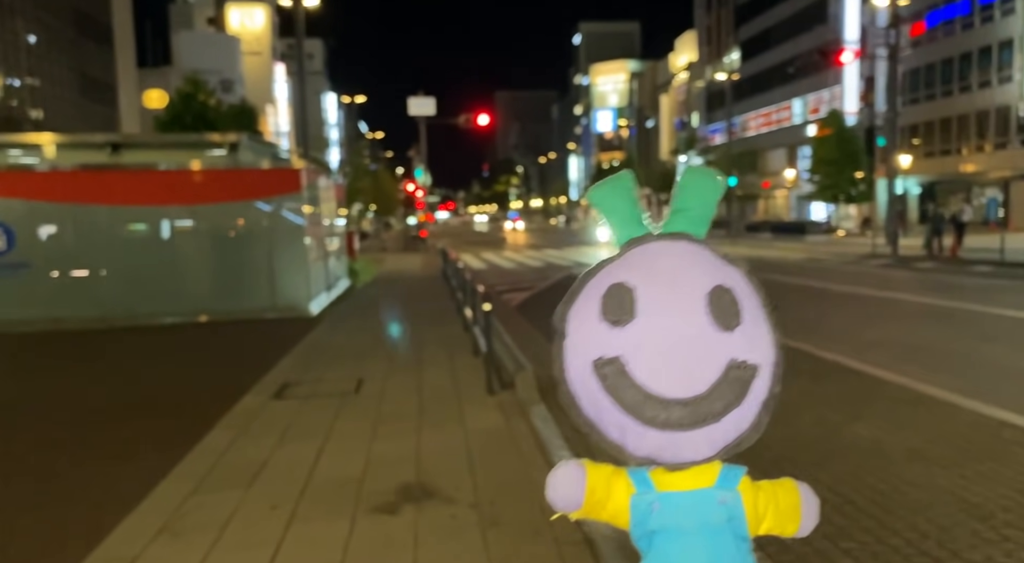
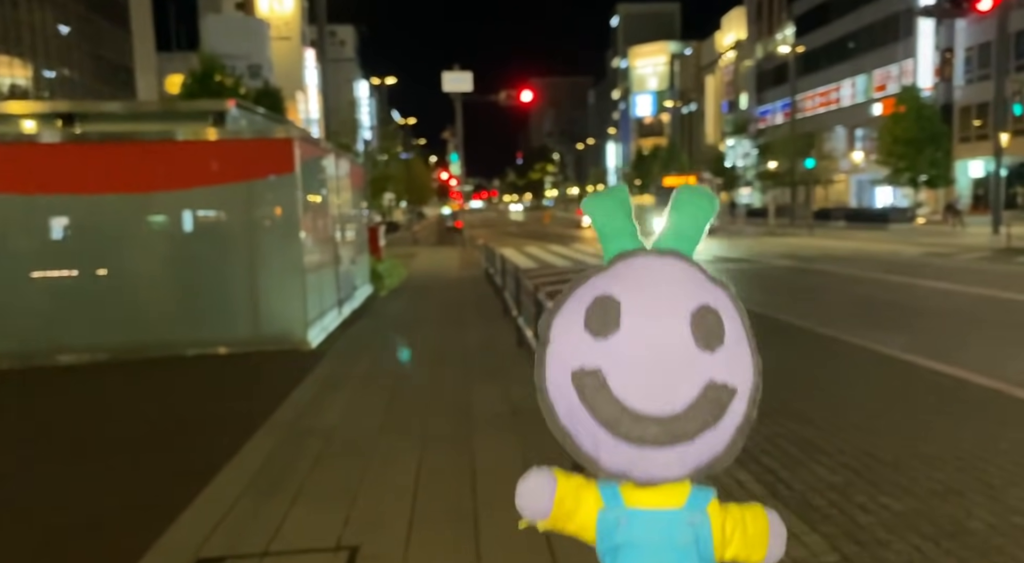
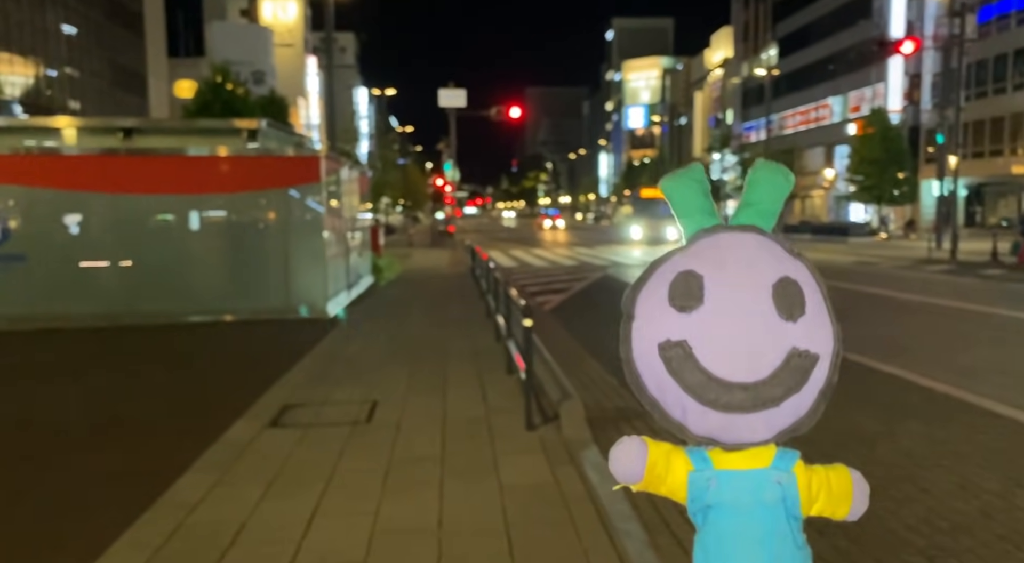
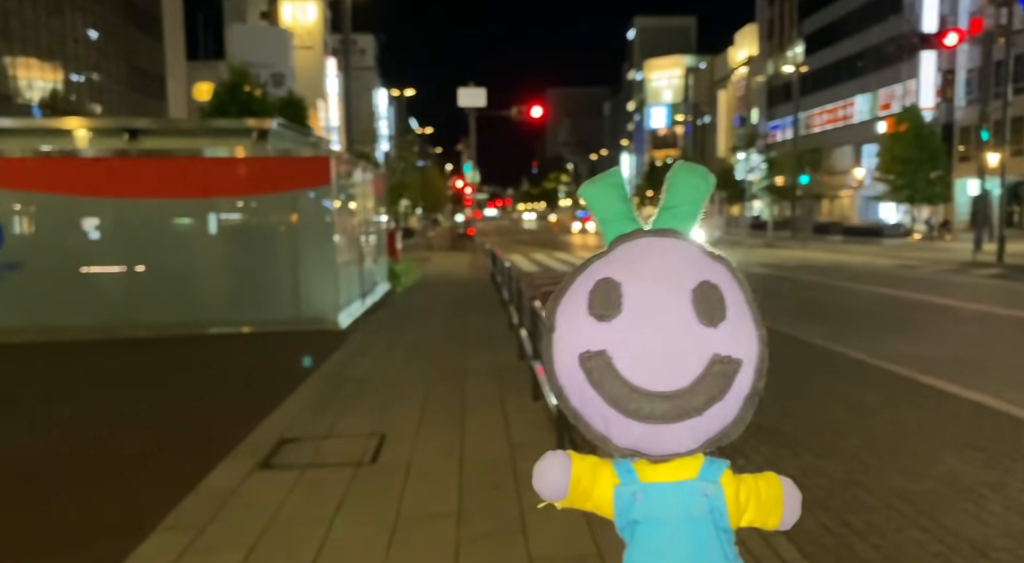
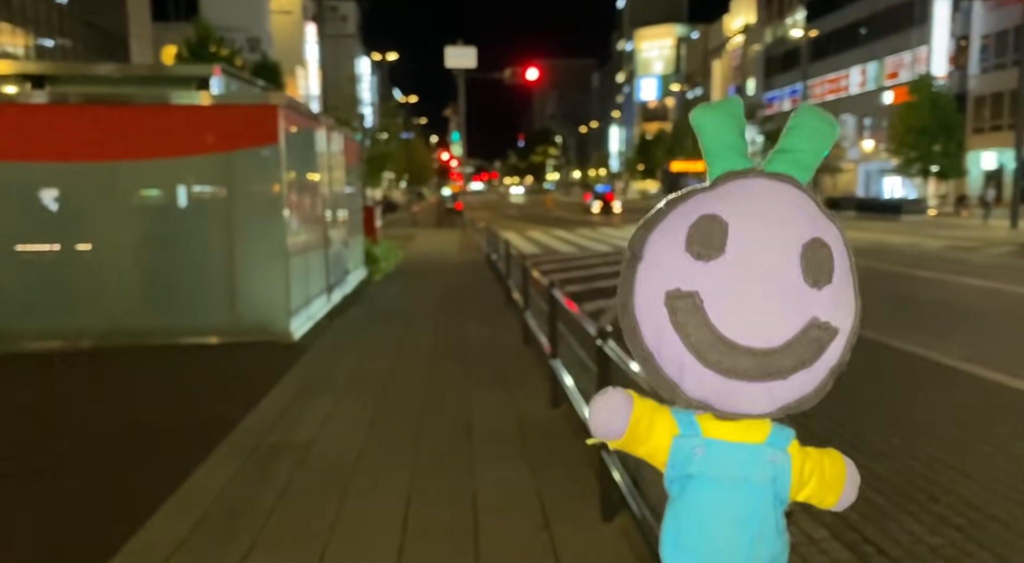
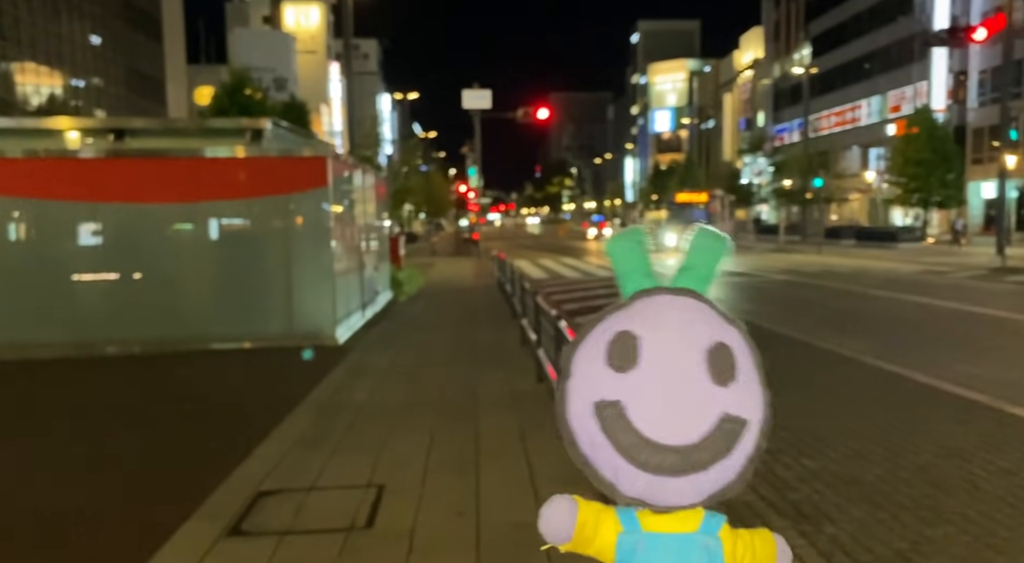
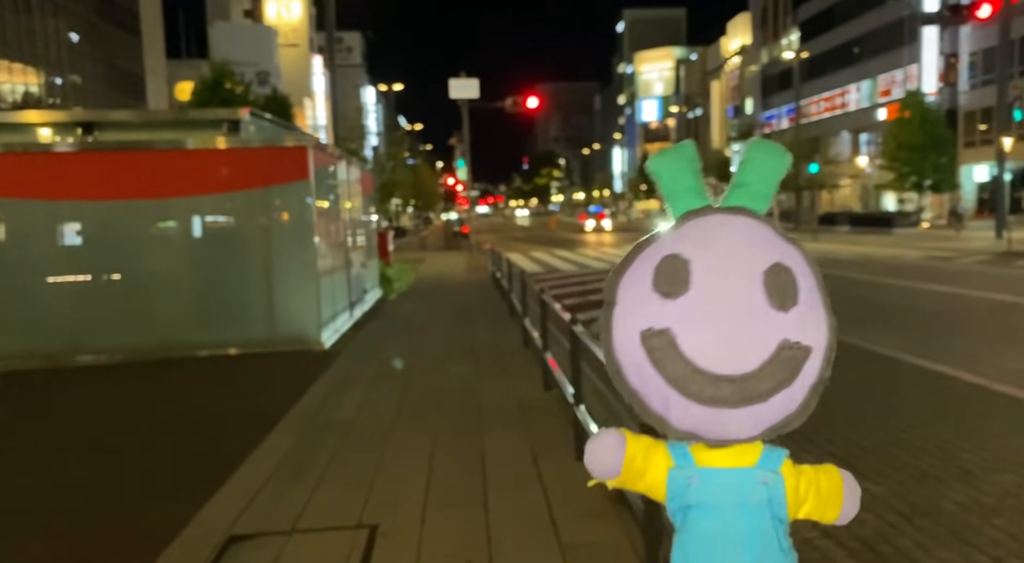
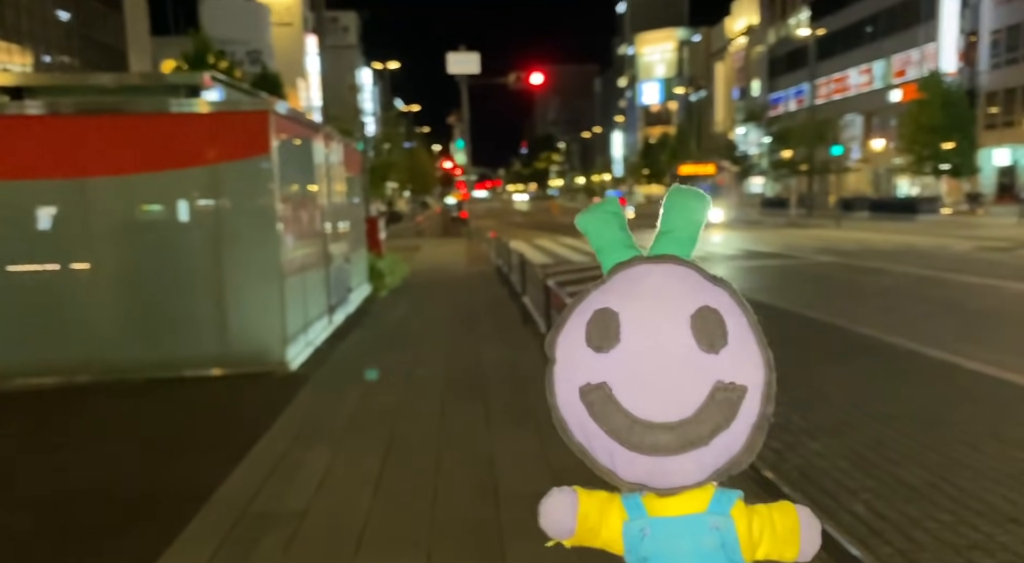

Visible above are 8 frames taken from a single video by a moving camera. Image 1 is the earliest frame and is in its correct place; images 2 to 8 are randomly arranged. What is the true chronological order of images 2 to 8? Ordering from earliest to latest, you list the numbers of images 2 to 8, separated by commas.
3, 4, 6, 7, 2, 5, 8
